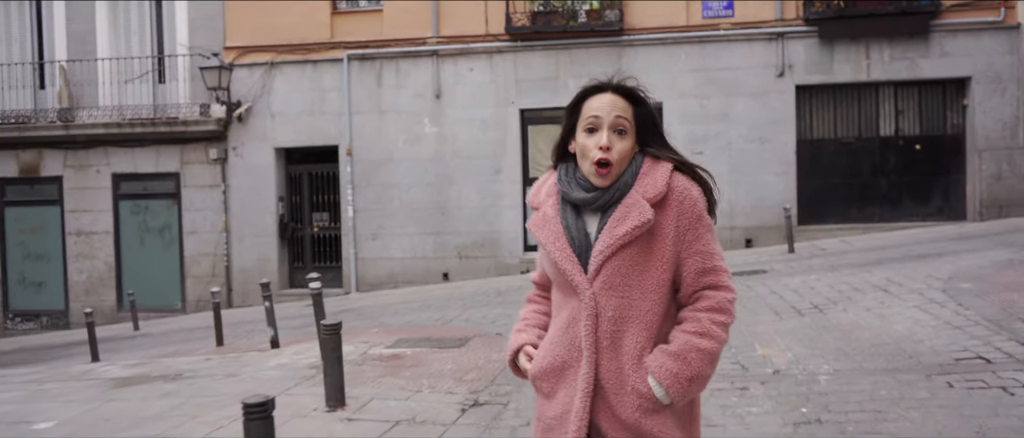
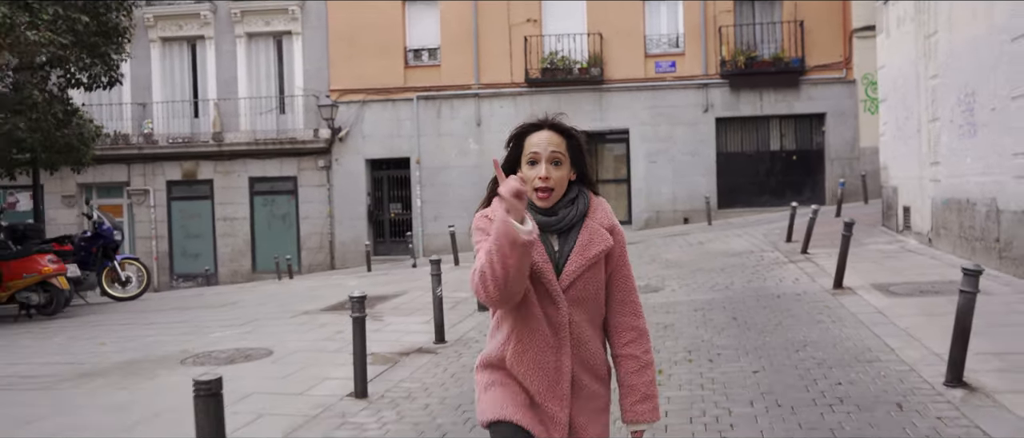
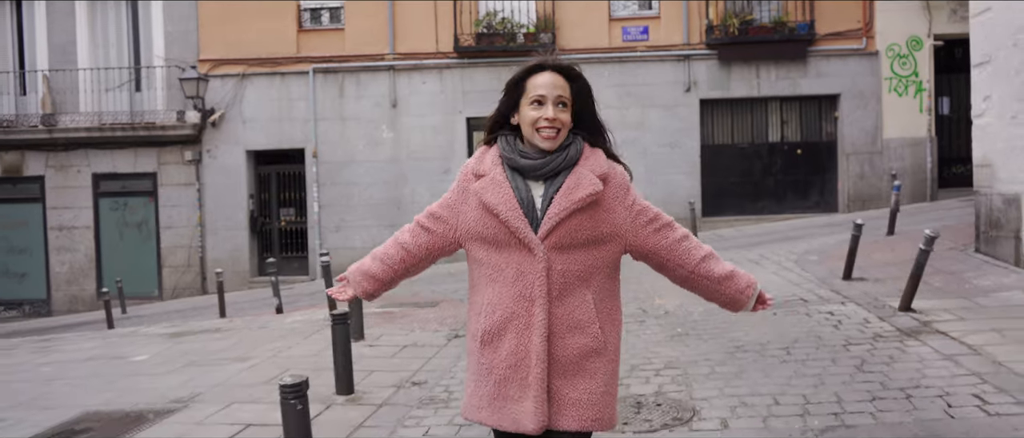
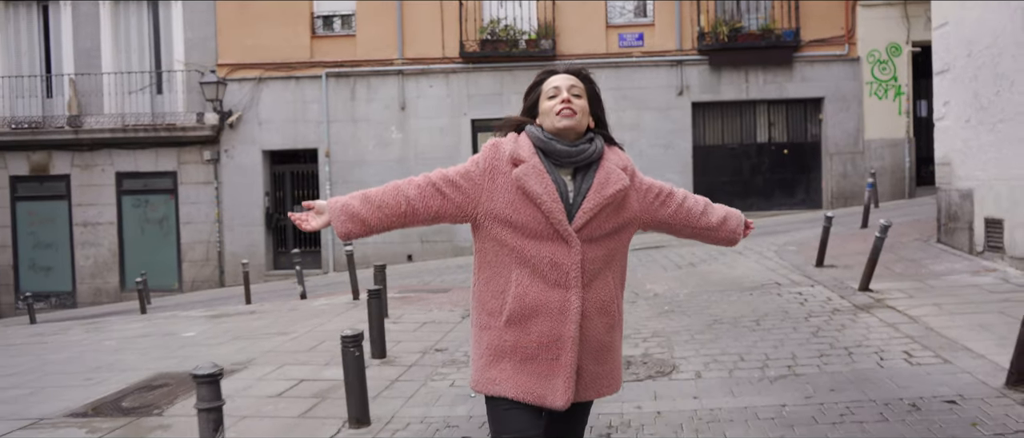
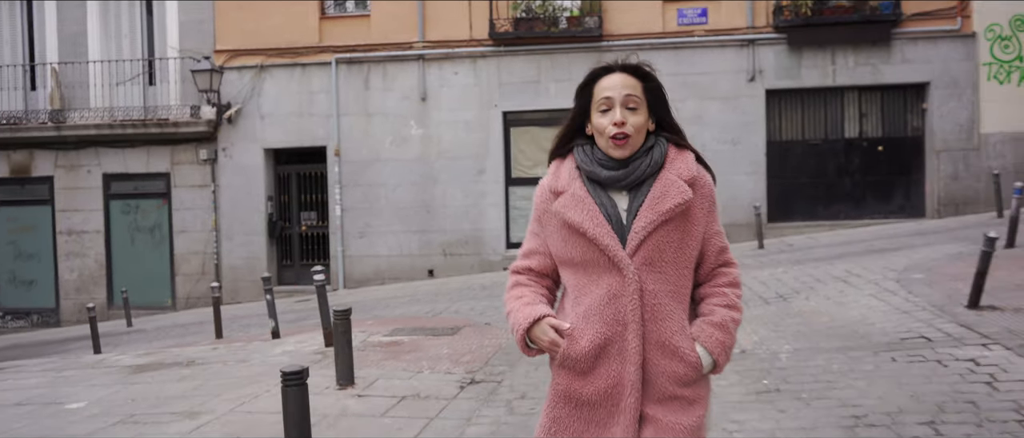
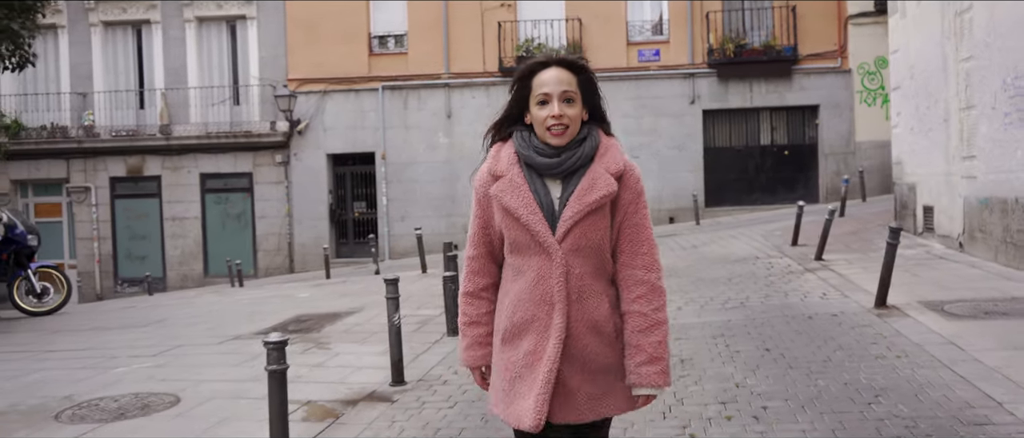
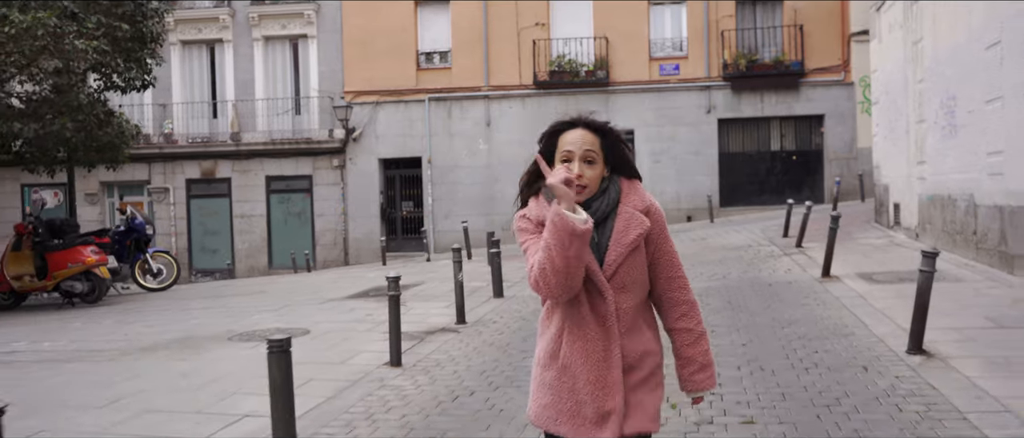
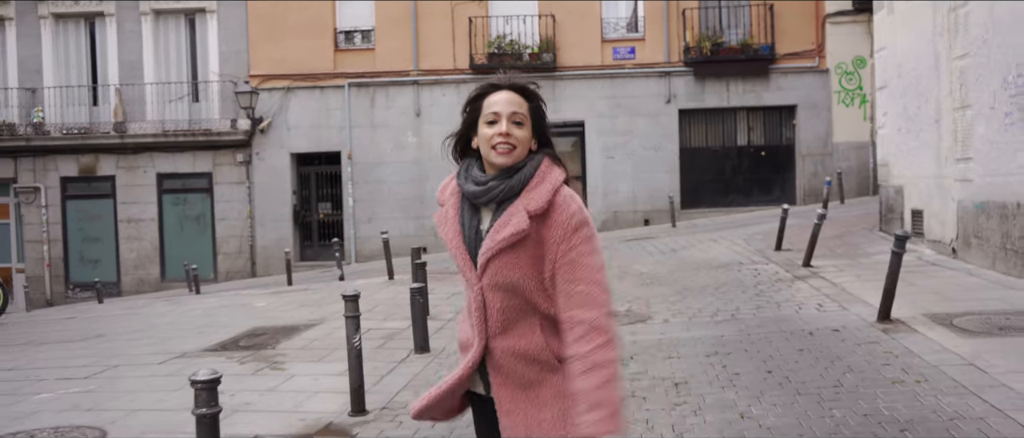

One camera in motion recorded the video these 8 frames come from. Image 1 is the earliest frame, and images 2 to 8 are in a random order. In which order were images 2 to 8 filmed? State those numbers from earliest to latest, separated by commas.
5, 3, 4, 8, 6, 2, 7
